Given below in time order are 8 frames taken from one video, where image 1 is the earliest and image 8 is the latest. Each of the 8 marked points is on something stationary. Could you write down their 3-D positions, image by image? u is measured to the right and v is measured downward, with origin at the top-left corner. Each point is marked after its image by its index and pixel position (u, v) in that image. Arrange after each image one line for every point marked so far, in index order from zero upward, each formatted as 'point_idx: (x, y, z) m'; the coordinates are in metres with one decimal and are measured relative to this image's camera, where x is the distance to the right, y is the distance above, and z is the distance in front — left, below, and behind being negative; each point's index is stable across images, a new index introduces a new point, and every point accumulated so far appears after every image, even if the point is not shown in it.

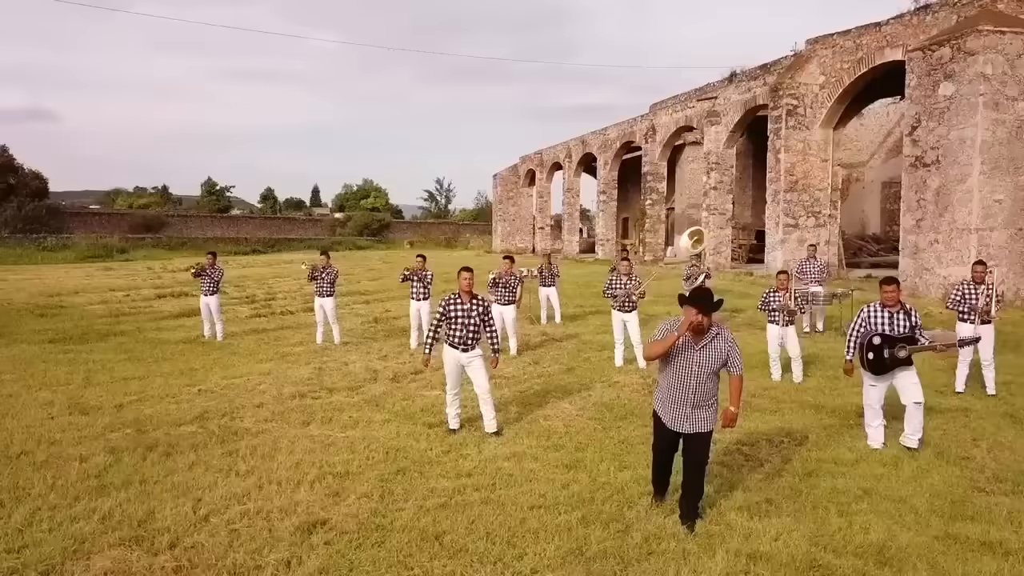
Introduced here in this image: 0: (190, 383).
0: (-3.4, -1.0, +8.9) m
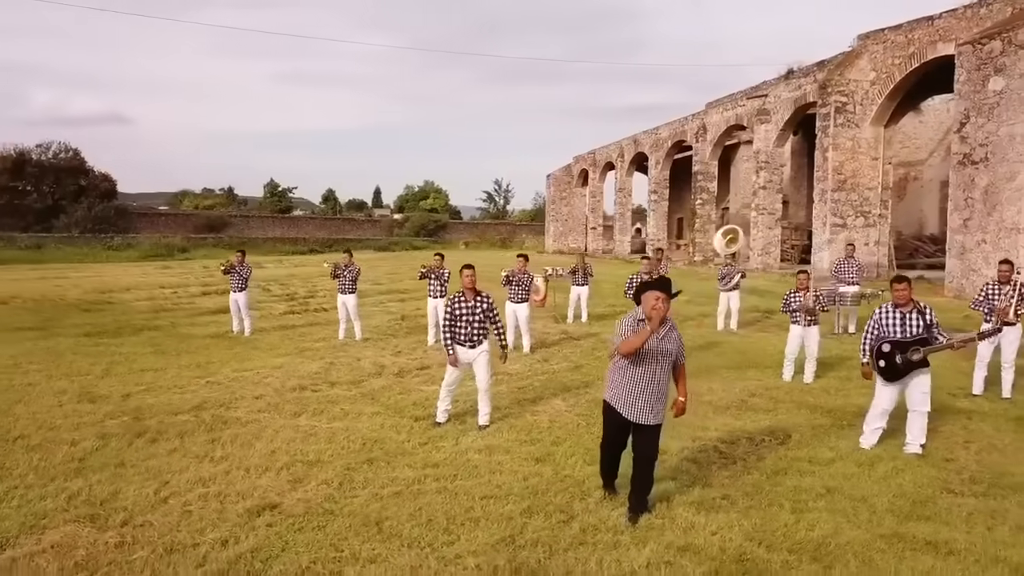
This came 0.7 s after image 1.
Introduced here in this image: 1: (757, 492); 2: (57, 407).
0: (-3.4, -1.0, +9.3) m
1: (+1.6, -1.3, +5.5) m
2: (-3.9, -1.0, +7.3) m
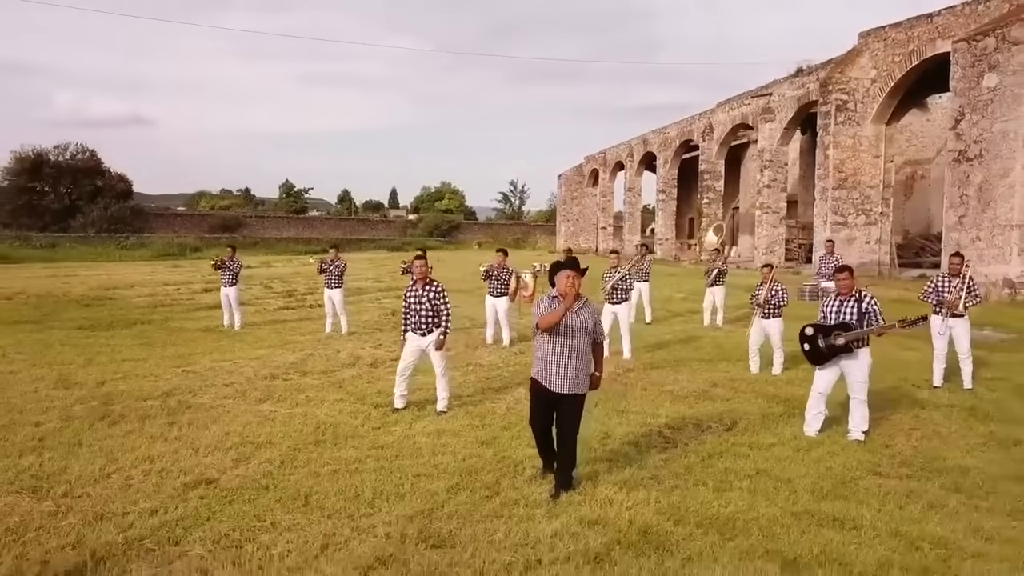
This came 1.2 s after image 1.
0: (-3.7, -0.9, +9.5) m
1: (+1.2, -1.2, +5.7) m
2: (-4.3, -0.9, +7.6) m
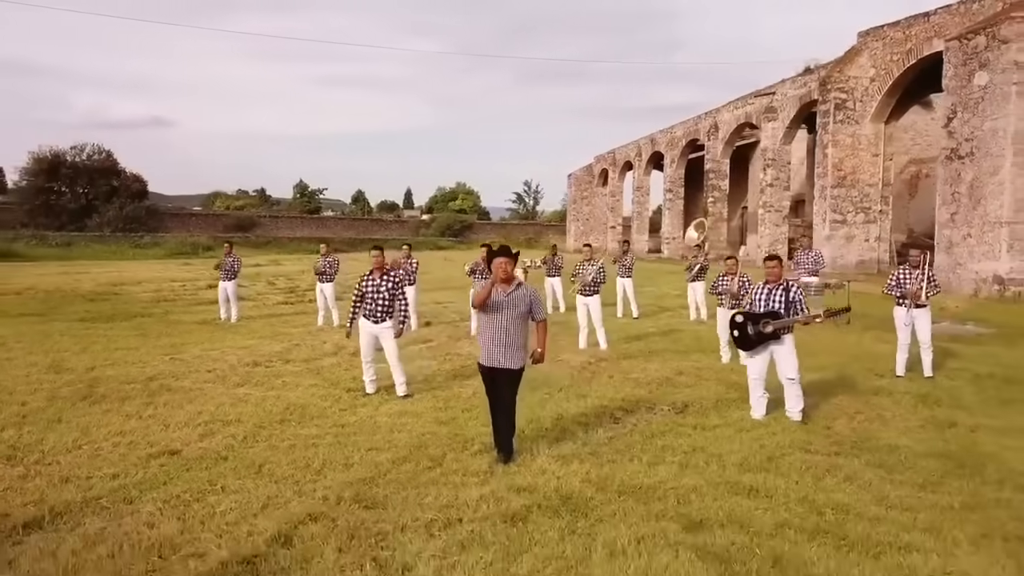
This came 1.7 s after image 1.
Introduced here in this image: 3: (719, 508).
0: (-4.0, -0.8, +10.0) m
1: (+0.8, -1.1, +6.0) m
2: (-4.6, -0.8, +8.0) m
3: (+1.1, -1.2, +4.6) m
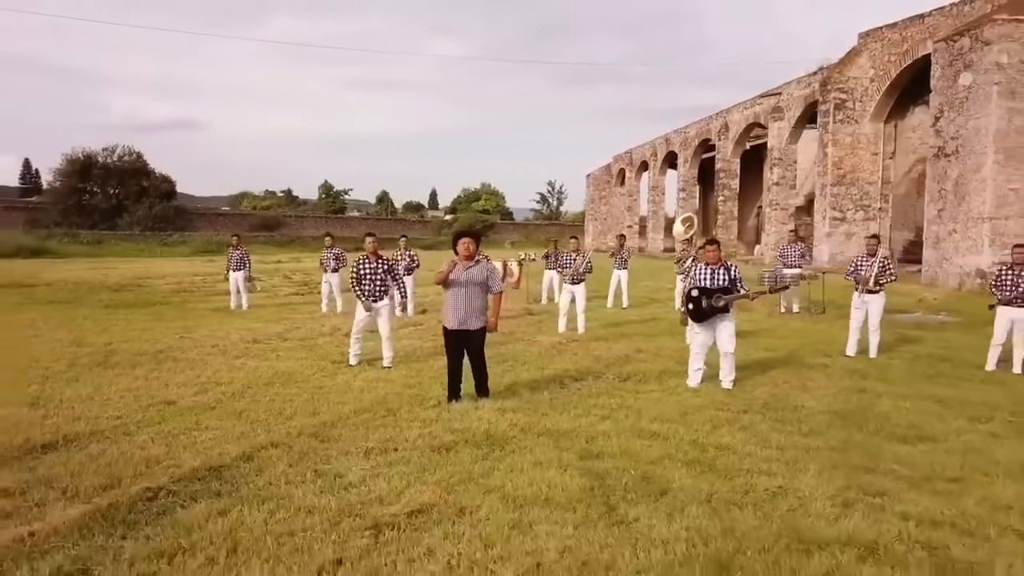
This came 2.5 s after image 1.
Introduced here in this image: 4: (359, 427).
0: (-4.3, -0.6, +11.0) m
1: (+0.4, -0.9, +6.9) m
2: (-4.9, -0.6, +9.1) m
3: (+0.7, -1.0, +5.5) m
4: (-1.0, -0.9, +5.8) m
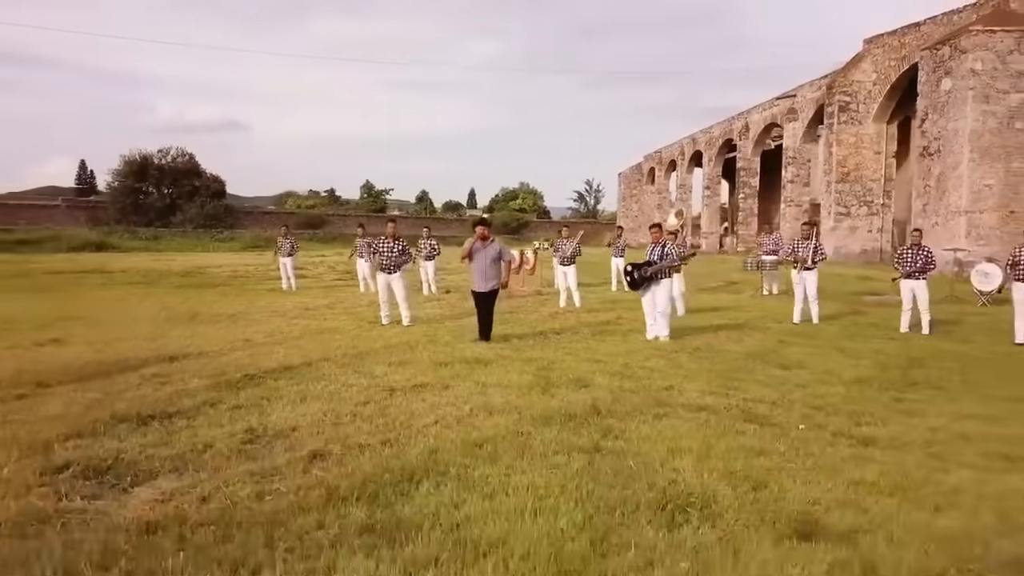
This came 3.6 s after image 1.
0: (-4.2, -0.2, +13.4) m
1: (+0.3, -0.6, +9.0) m
2: (-4.9, -0.3, +11.5) m
3: (+0.5, -0.7, +7.6) m
4: (-1.2, -0.6, +8.0) m
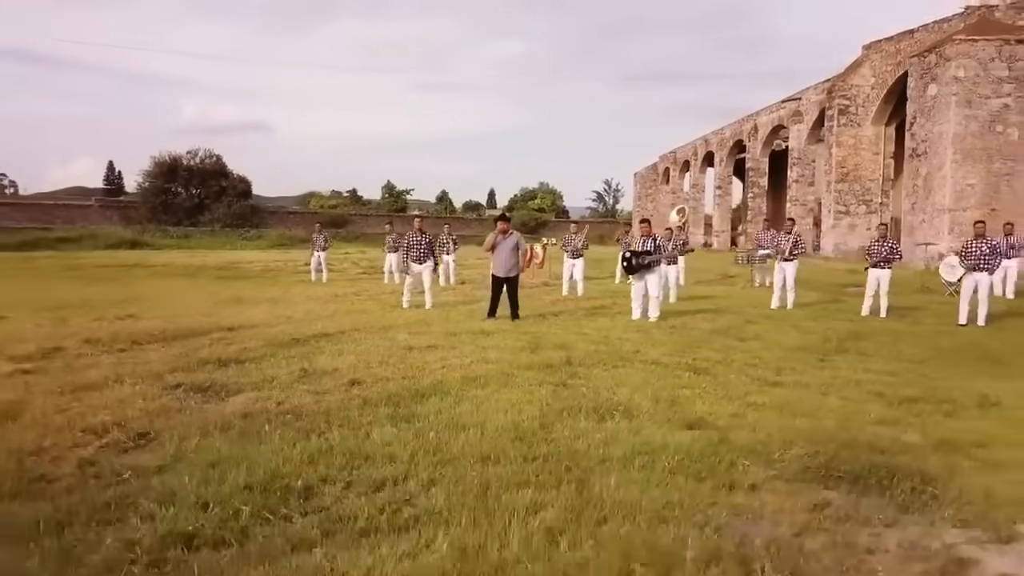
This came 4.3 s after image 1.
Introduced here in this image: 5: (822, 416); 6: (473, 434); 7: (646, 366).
0: (-4.1, -0.1, +15.0) m
1: (+0.3, -0.4, +10.5) m
2: (-4.8, -0.1, +13.1) m
3: (+0.5, -0.5, +9.1) m
4: (-1.2, -0.4, +9.5) m
5: (+1.9, -0.8, +5.2) m
6: (-0.2, -0.7, +4.2) m
7: (+1.1, -0.6, +7.0) m
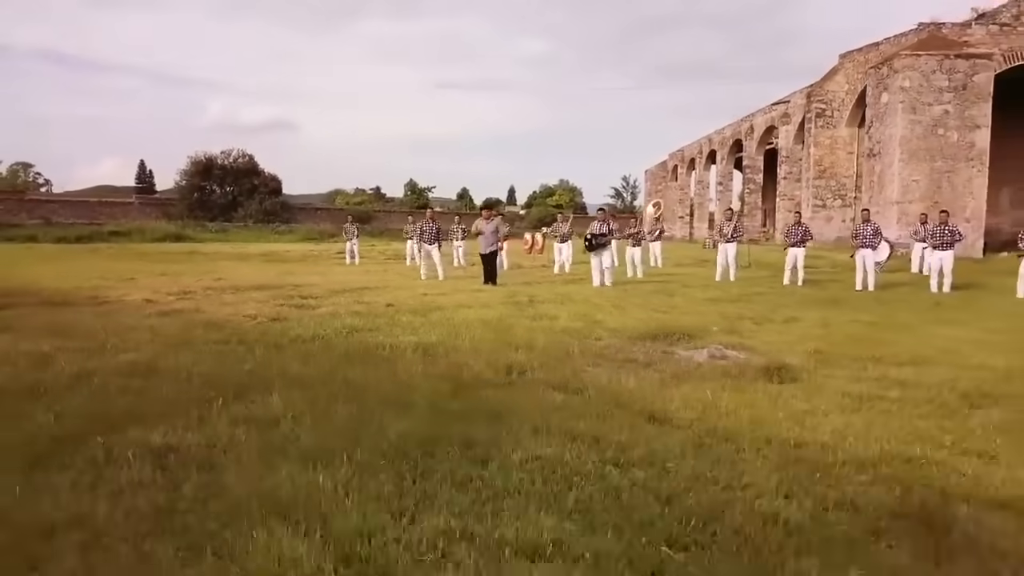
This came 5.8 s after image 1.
0: (-4.1, +0.4, +18.4) m
1: (+0.2, 0.0, +13.9) m
2: (-4.9, +0.3, +16.6) m
3: (+0.3, -0.1, +12.5) m
4: (-1.4, 0.0, +12.9) m
5: (+1.6, -0.3, +8.5) m
6: (-0.5, -0.3, +7.6) m
7: (+0.9, -0.2, +10.3) m
